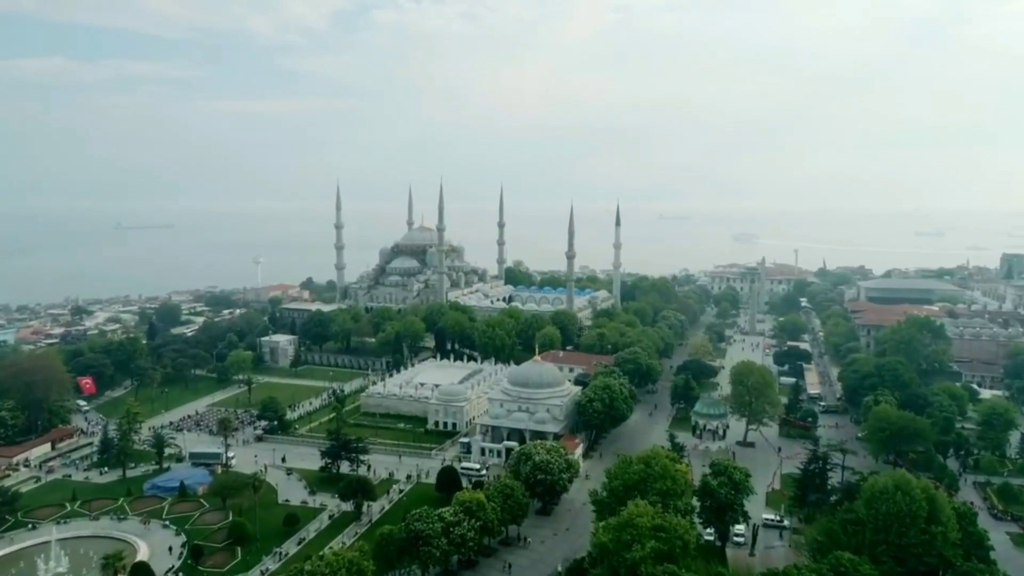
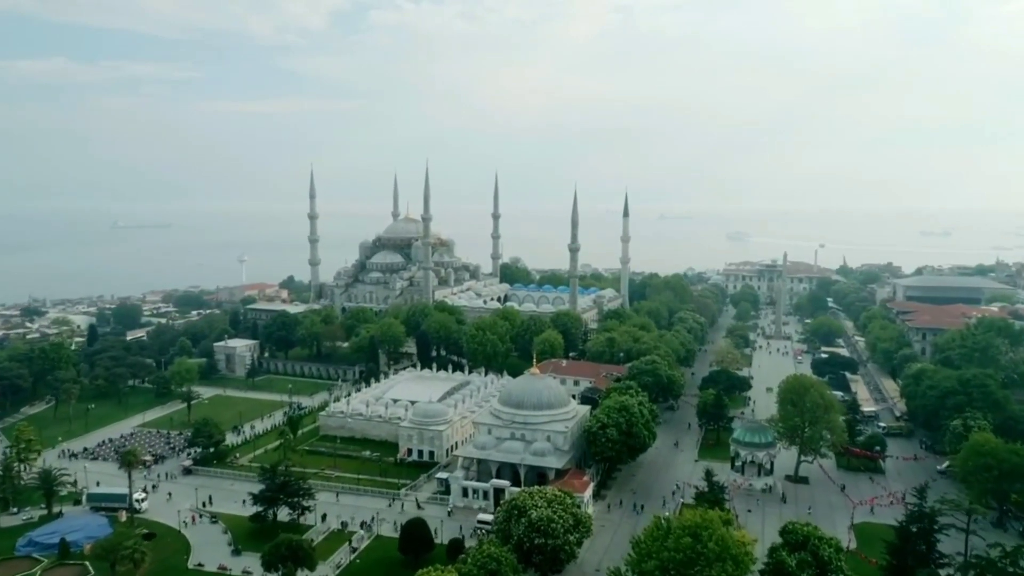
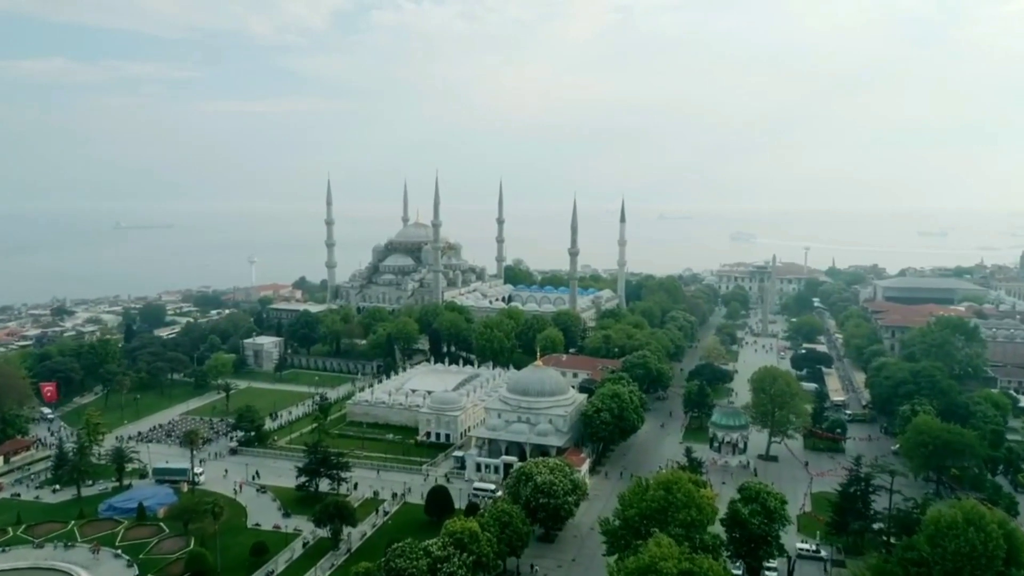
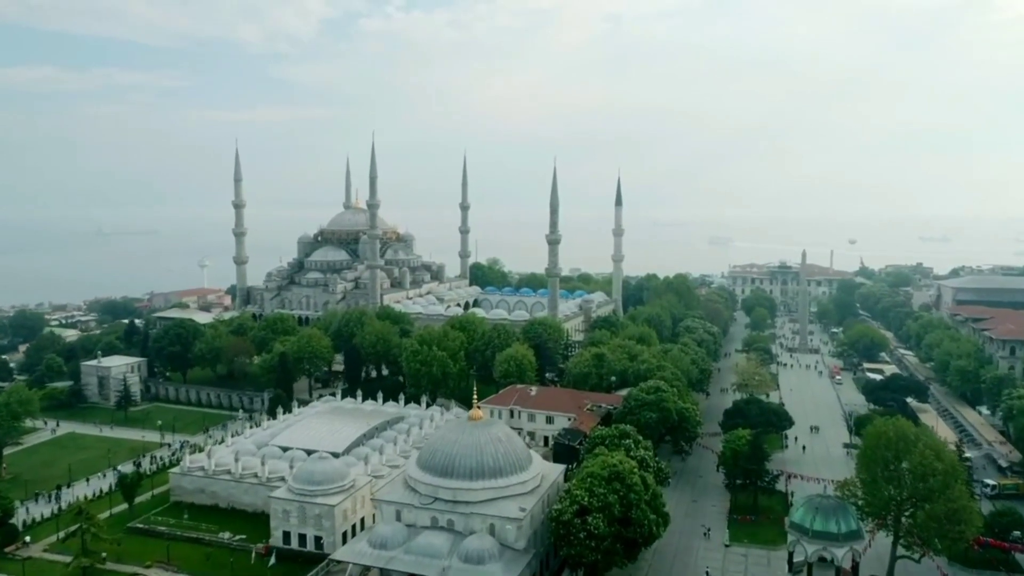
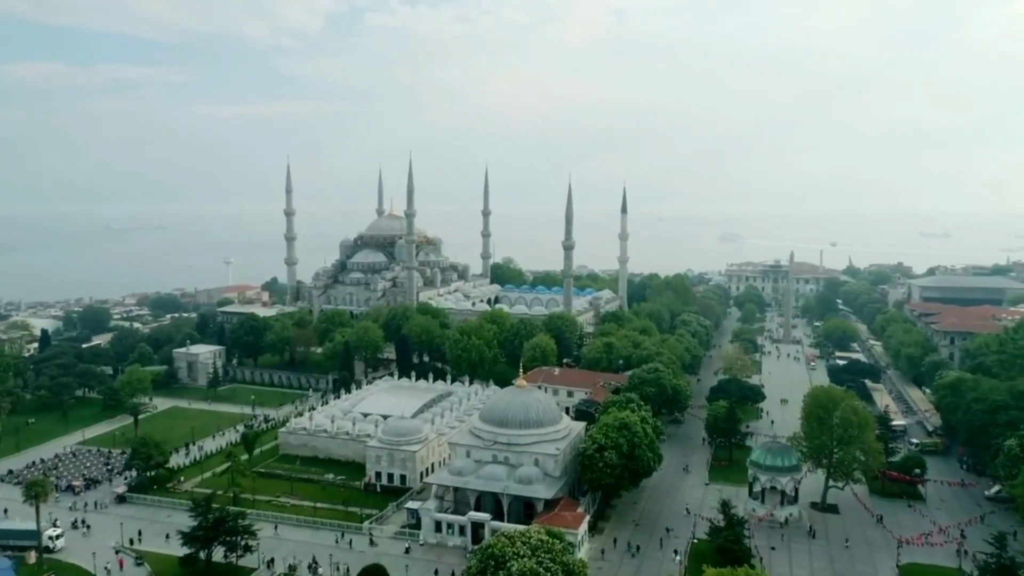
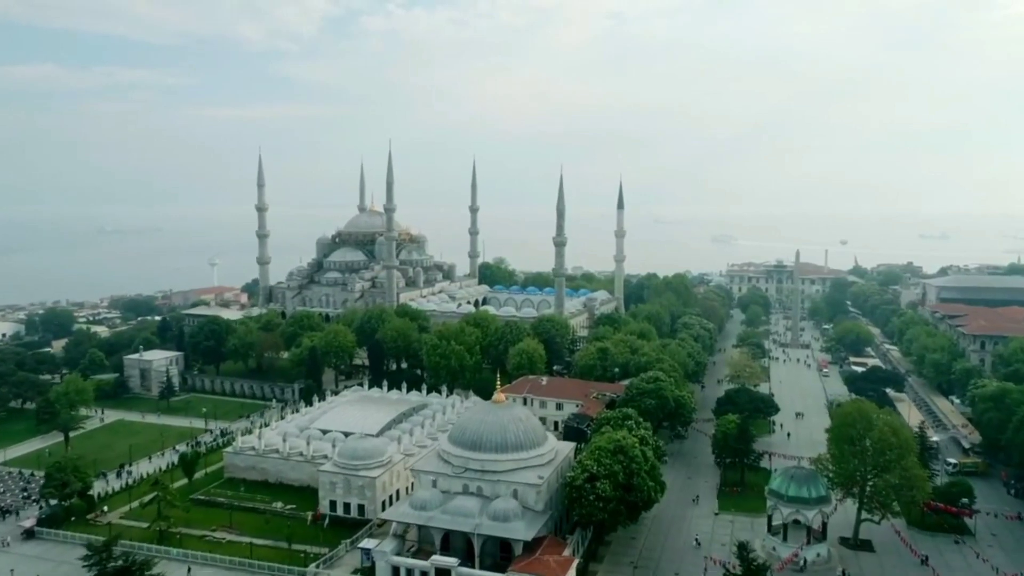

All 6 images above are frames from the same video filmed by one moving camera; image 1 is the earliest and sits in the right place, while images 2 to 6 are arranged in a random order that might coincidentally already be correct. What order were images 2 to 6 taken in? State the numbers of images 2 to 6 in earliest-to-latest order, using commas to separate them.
3, 2, 5, 6, 4
